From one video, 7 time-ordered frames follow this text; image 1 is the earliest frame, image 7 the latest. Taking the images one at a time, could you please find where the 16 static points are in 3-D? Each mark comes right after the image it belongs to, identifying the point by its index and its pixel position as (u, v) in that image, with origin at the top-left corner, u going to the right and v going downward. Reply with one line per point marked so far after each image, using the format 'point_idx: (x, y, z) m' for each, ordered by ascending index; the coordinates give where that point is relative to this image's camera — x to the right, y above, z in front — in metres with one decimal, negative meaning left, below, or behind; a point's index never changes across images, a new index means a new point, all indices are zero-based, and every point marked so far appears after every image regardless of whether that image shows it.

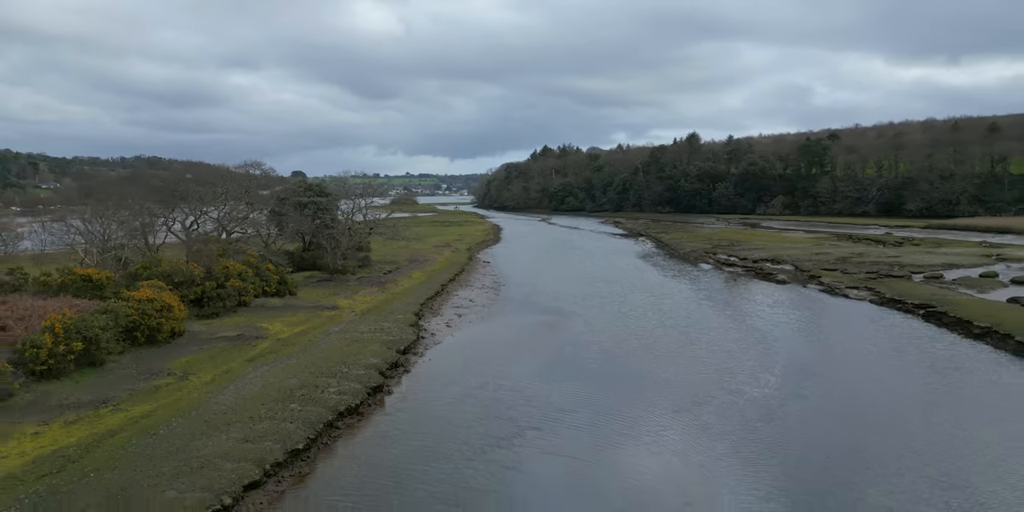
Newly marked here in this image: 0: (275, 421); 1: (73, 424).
0: (-3.8, -2.6, +13.2) m
1: (-6.6, -2.5, +12.4) m
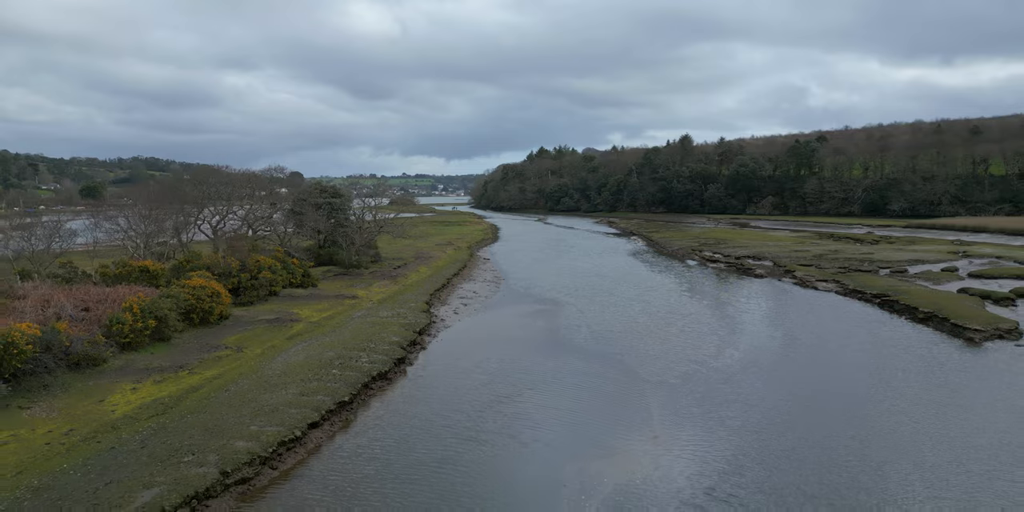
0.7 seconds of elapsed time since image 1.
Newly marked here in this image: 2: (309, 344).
0: (-3.7, -2.4, +16.1) m
1: (-6.5, -2.3, +15.3) m
2: (-4.8, -2.1, +19.3) m
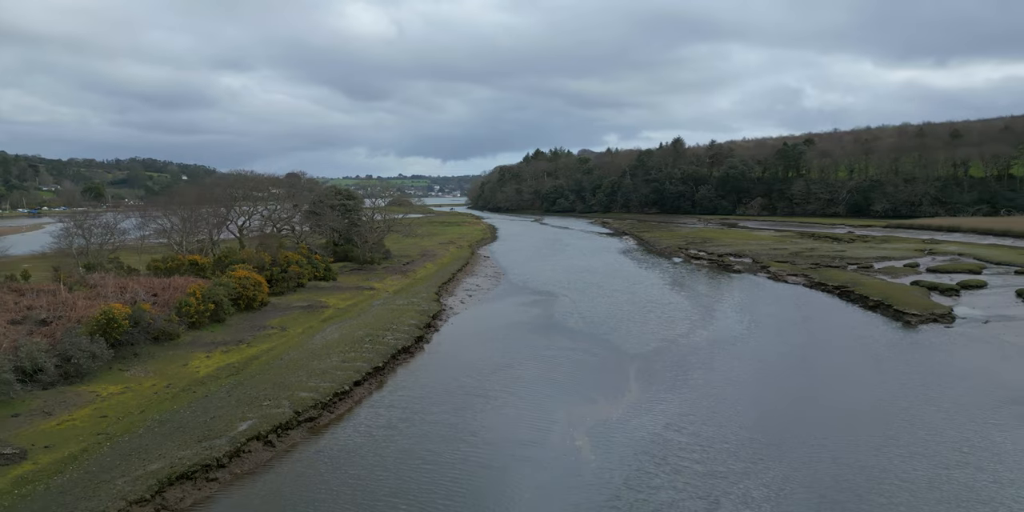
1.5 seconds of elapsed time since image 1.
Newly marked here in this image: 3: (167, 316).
0: (-3.6, -2.3, +19.5) m
1: (-6.5, -2.2, +18.6) m
2: (-4.7, -1.9, +22.7) m
3: (-8.2, -1.4, +19.4) m
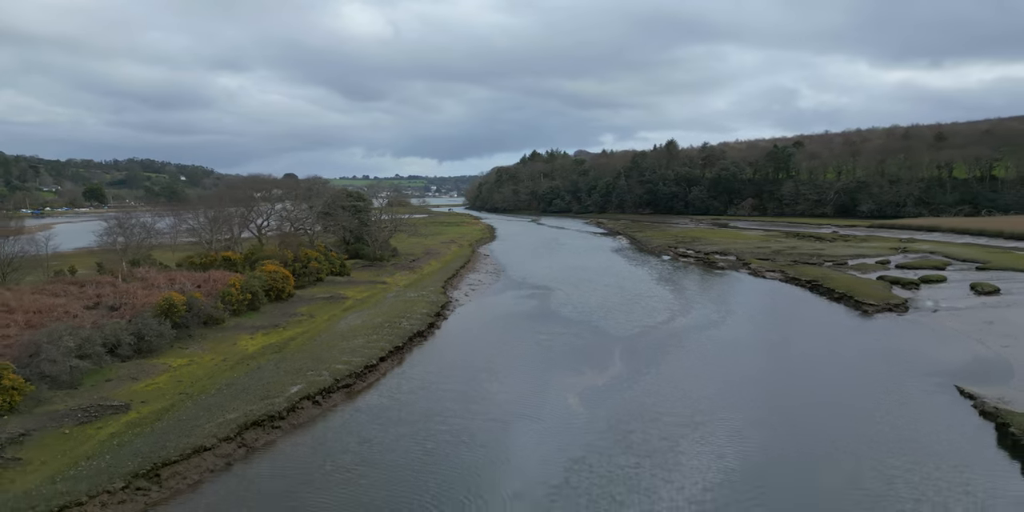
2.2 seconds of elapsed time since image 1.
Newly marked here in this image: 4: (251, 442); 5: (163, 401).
0: (-3.6, -2.2, +22.4) m
1: (-6.4, -2.0, +21.5) m
2: (-4.7, -1.8, +25.6) m
3: (-8.2, -1.3, +22.3) m
4: (-4.4, -3.1, +13.7) m
5: (-6.4, -2.6, +15.0) m
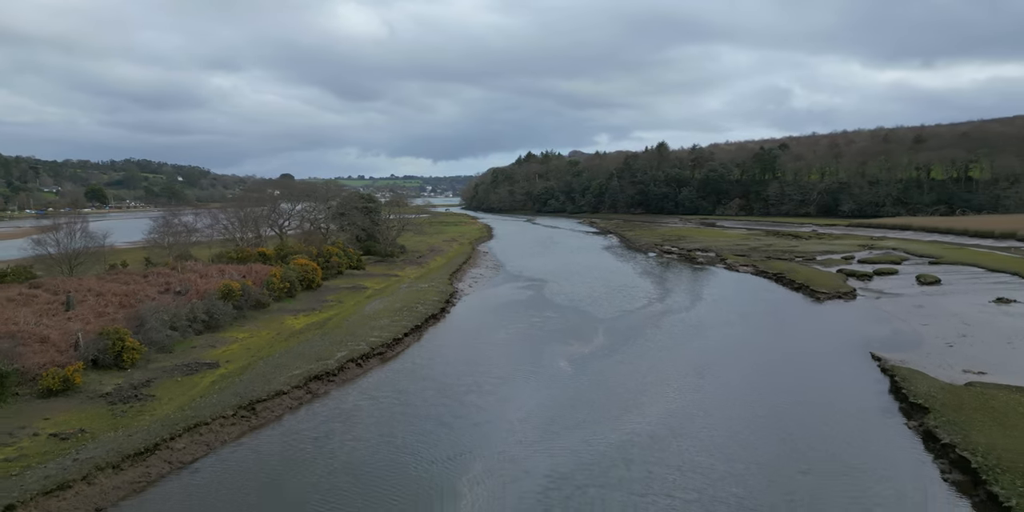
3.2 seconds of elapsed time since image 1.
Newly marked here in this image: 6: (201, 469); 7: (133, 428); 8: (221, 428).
0: (-3.6, -2.0, +26.5) m
1: (-6.4, -1.9, +25.6) m
2: (-4.7, -1.6, +29.7) m
3: (-8.1, -1.1, +26.4) m
4: (-4.3, -2.9, +17.8) m
5: (-6.3, -2.5, +19.1) m
6: (-5.0, -3.4, +13.3) m
7: (-6.5, -2.9, +14.0) m
8: (-5.3, -3.1, +14.8) m
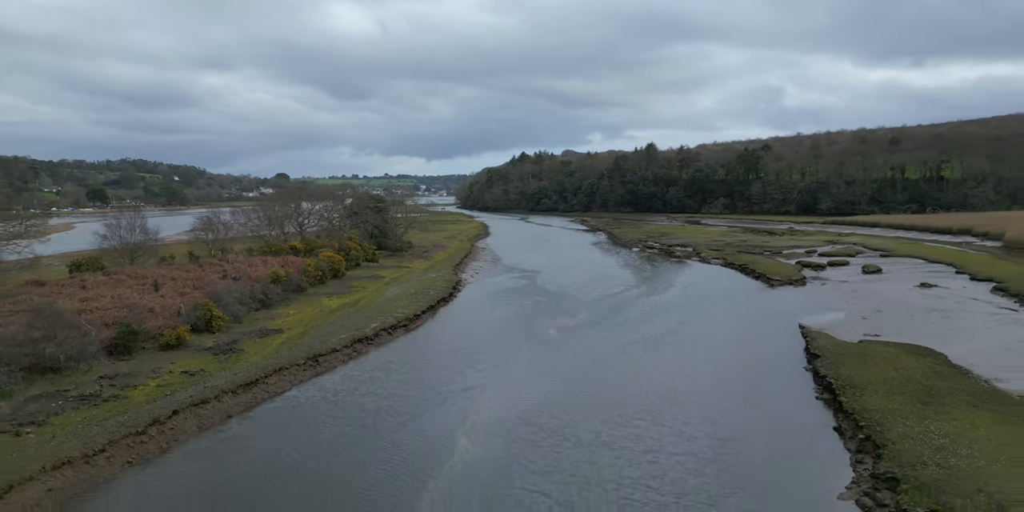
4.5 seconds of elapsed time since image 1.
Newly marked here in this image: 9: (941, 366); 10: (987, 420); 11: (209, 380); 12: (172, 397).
0: (-3.7, -1.6, +31.6) m
1: (-6.5, -1.6, +30.7) m
2: (-4.8, -1.3, +34.8) m
3: (-8.2, -0.8, +31.5) m
4: (-4.3, -2.6, +23.0) m
5: (-6.3, -2.2, +24.2) m
6: (-5.0, -3.2, +18.4) m
7: (-6.5, -2.7, +19.1) m
8: (-5.2, -2.8, +19.9) m
9: (+9.7, -2.5, +18.4) m
10: (+8.2, -2.8, +14.0) m
11: (-6.7, -2.7, +18.1) m
12: (-6.9, -2.9, +16.6) m
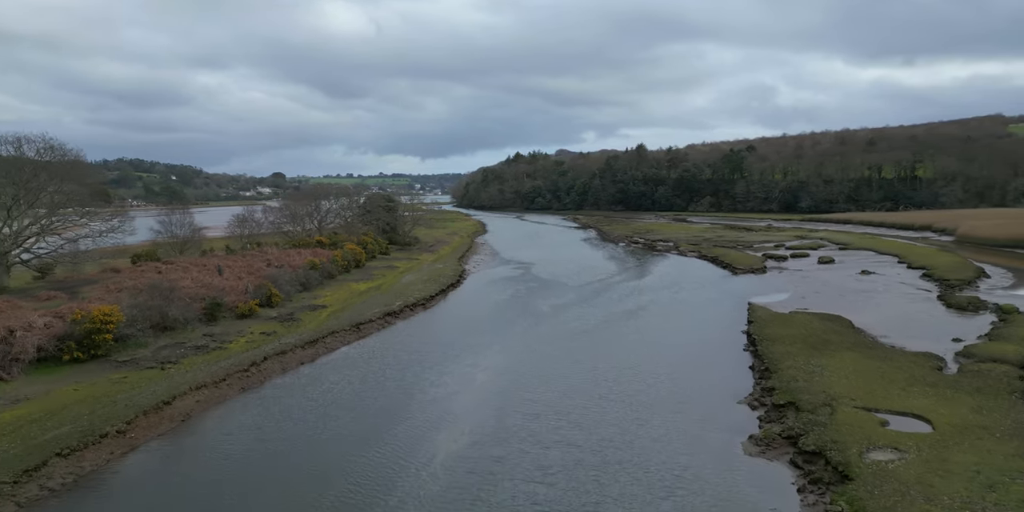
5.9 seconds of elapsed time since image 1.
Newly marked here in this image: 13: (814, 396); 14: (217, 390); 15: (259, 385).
0: (-3.7, -1.3, +37.2) m
1: (-6.5, -1.2, +36.3) m
2: (-4.9, -0.9, +40.4) m
3: (-8.3, -0.4, +37.1) m
4: (-4.3, -2.3, +28.5) m
5: (-6.3, -1.8, +29.7) m
6: (-5.0, -2.8, +23.9) m
7: (-6.4, -2.3, +24.6) m
8: (-5.2, -2.5, +25.5) m
9: (+9.7, -2.1, +24.0) m
10: (+8.2, -2.4, +19.7) m
11: (-6.7, -2.4, +23.6) m
12: (-6.9, -2.5, +22.1) m
13: (+6.0, -2.8, +16.1) m
14: (-6.8, -3.1, +18.8) m
15: (-6.2, -3.2, +19.9) m
